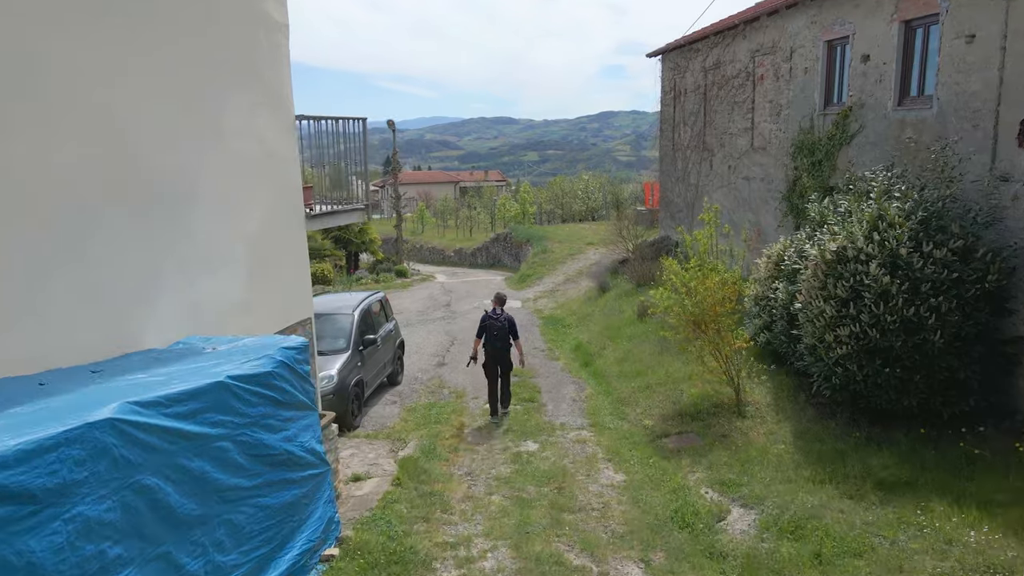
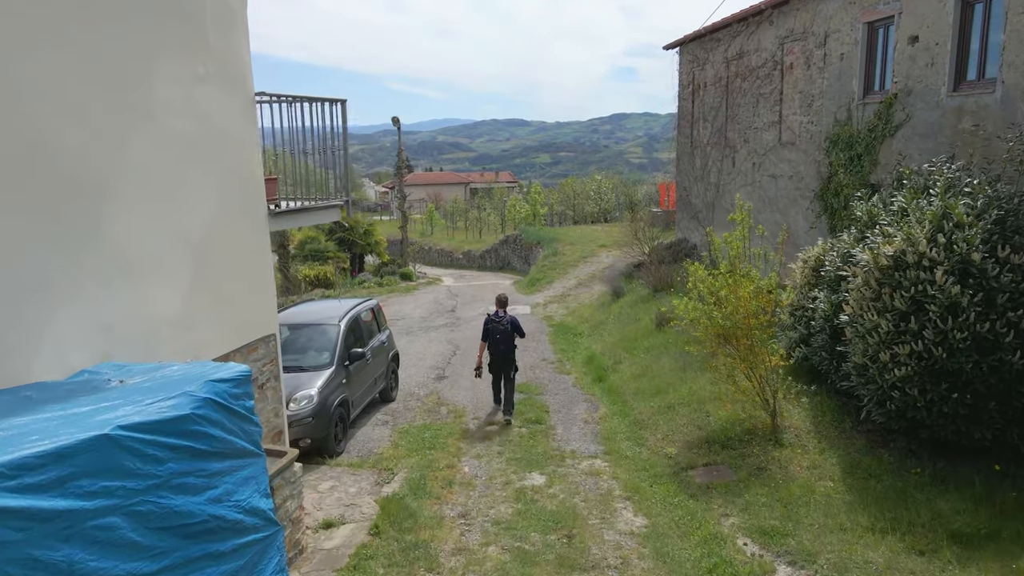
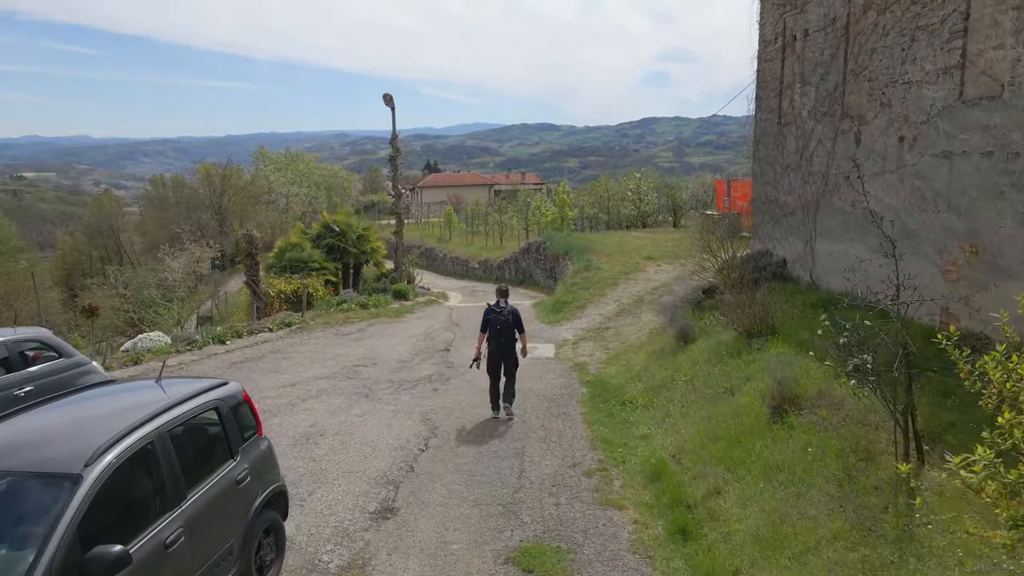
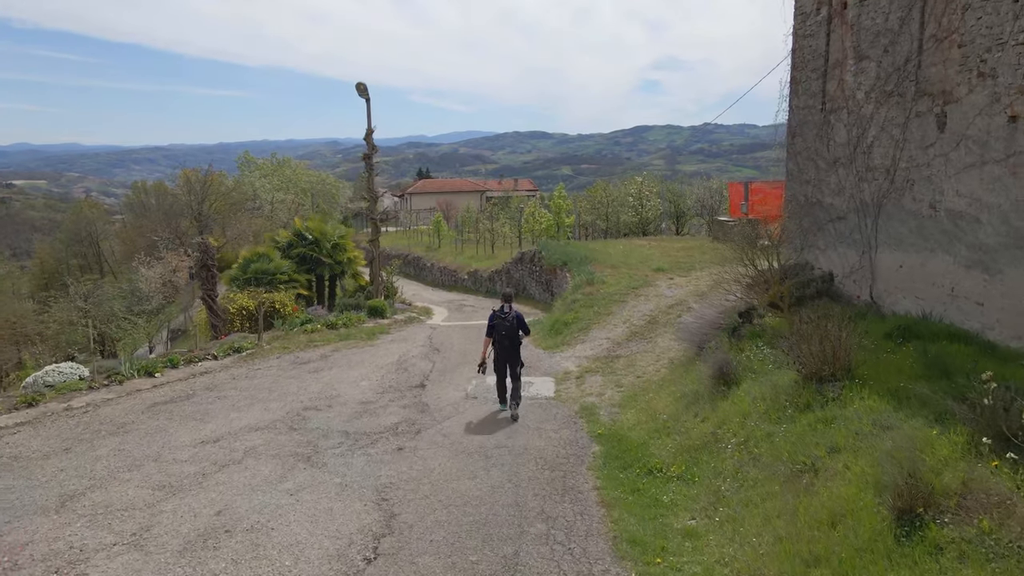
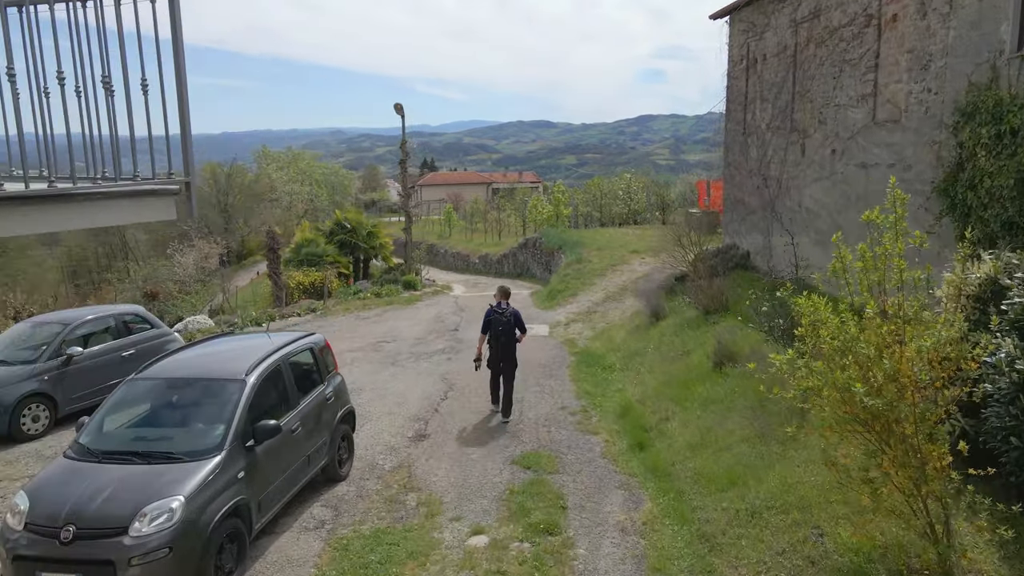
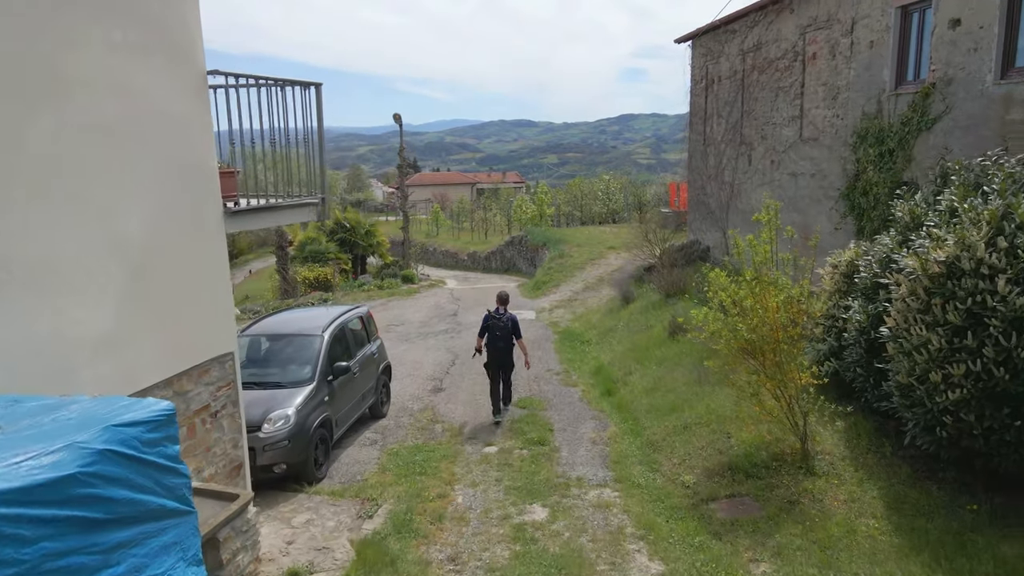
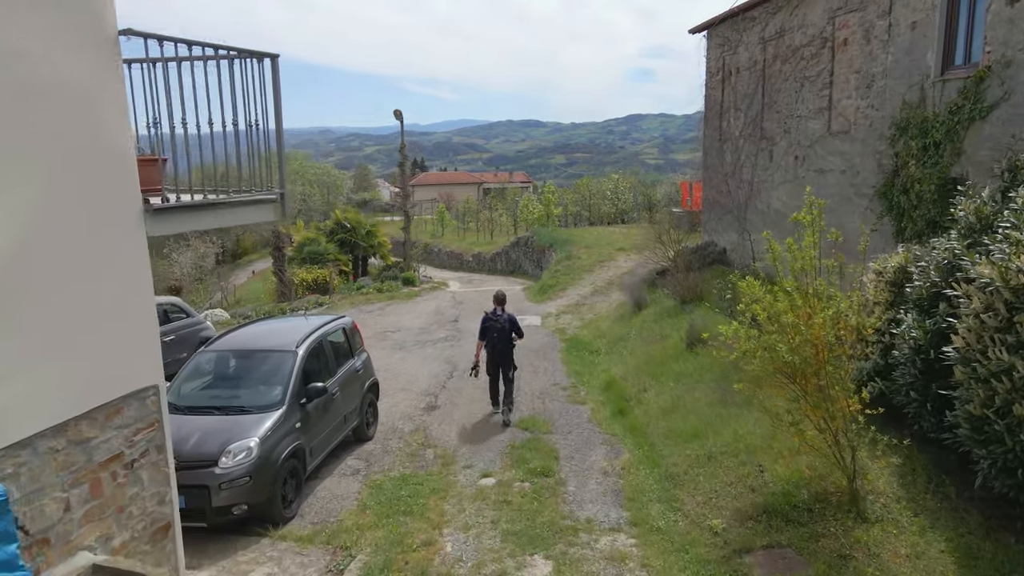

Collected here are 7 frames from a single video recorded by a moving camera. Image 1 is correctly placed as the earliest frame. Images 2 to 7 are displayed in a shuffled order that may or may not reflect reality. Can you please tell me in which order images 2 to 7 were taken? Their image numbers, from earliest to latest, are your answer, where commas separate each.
2, 6, 7, 5, 3, 4
